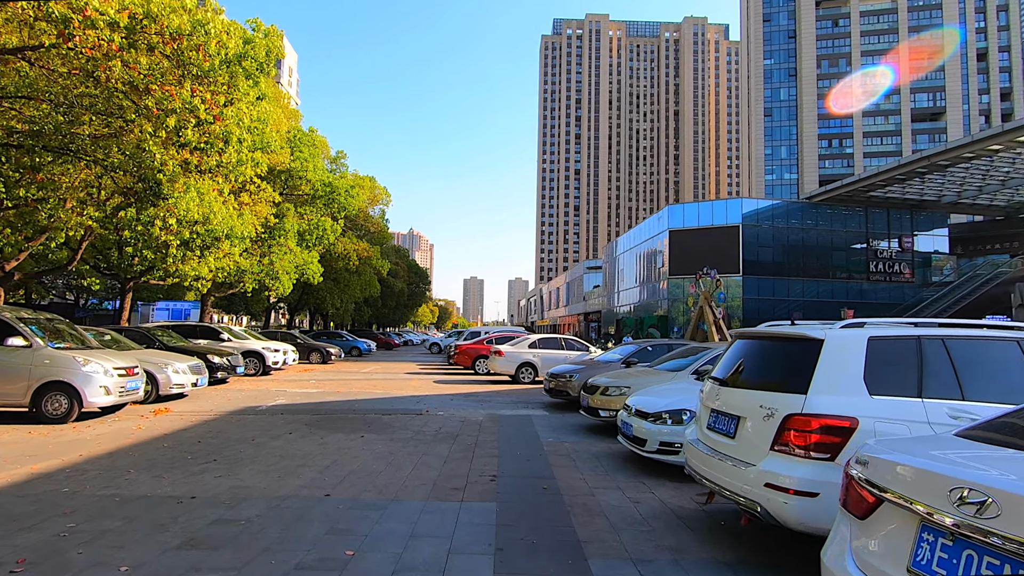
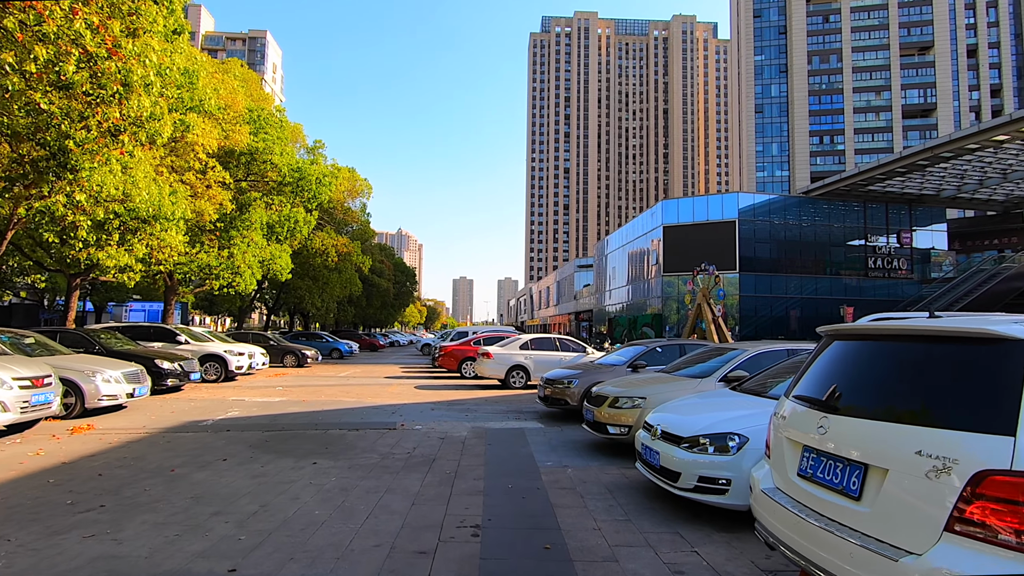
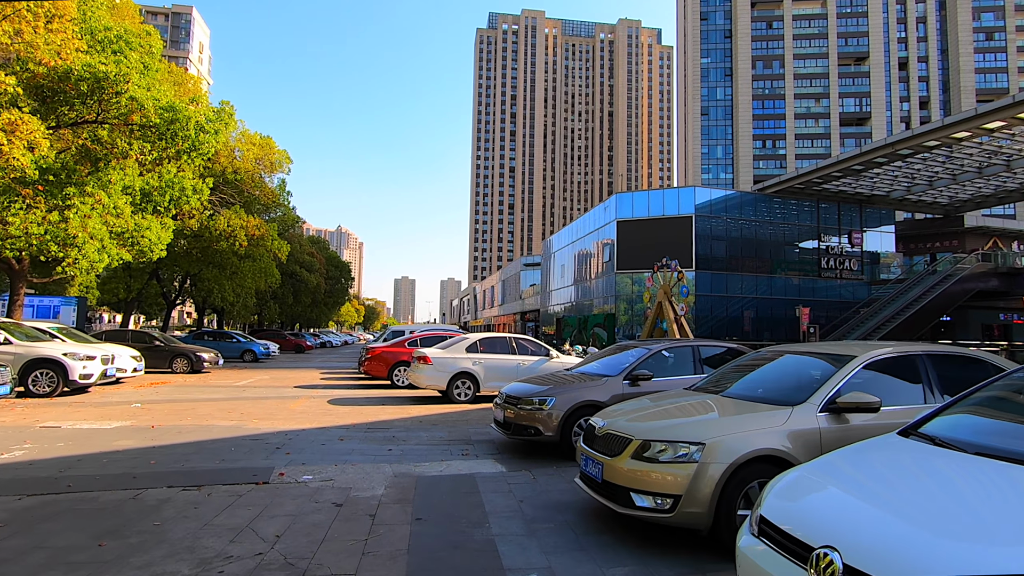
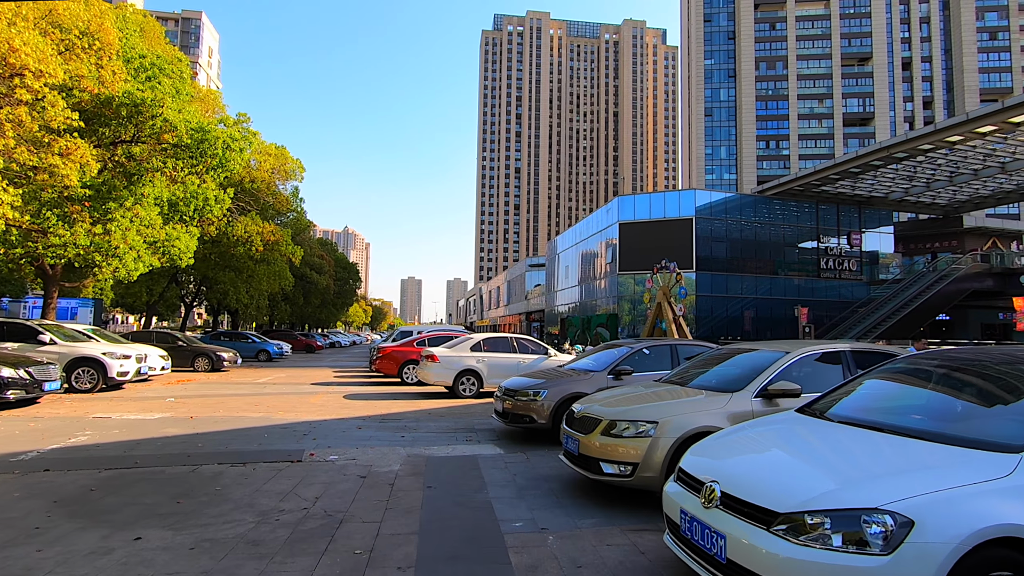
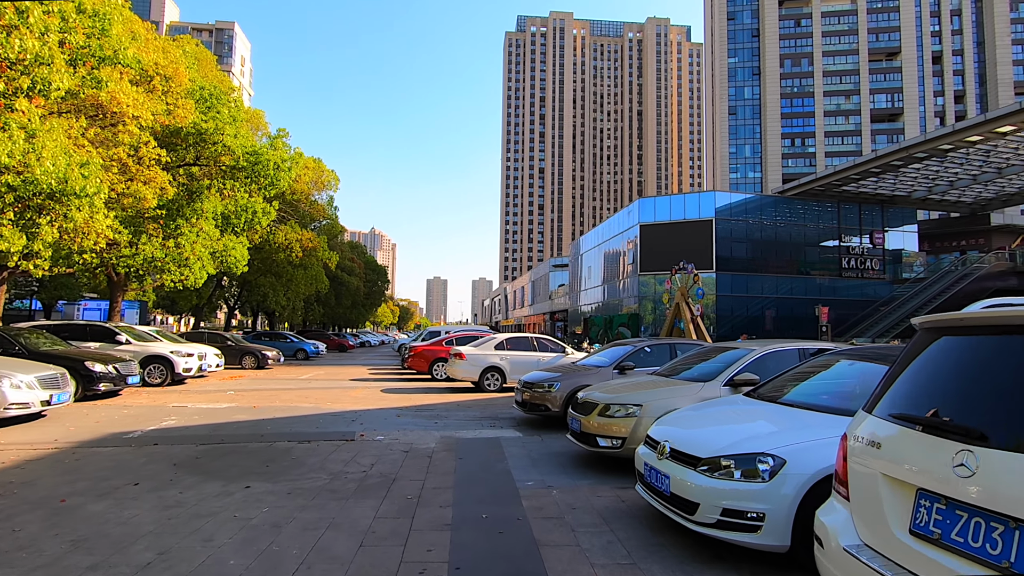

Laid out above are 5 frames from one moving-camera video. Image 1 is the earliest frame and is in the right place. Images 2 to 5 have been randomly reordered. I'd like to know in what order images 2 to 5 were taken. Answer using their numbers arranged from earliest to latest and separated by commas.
2, 5, 4, 3
